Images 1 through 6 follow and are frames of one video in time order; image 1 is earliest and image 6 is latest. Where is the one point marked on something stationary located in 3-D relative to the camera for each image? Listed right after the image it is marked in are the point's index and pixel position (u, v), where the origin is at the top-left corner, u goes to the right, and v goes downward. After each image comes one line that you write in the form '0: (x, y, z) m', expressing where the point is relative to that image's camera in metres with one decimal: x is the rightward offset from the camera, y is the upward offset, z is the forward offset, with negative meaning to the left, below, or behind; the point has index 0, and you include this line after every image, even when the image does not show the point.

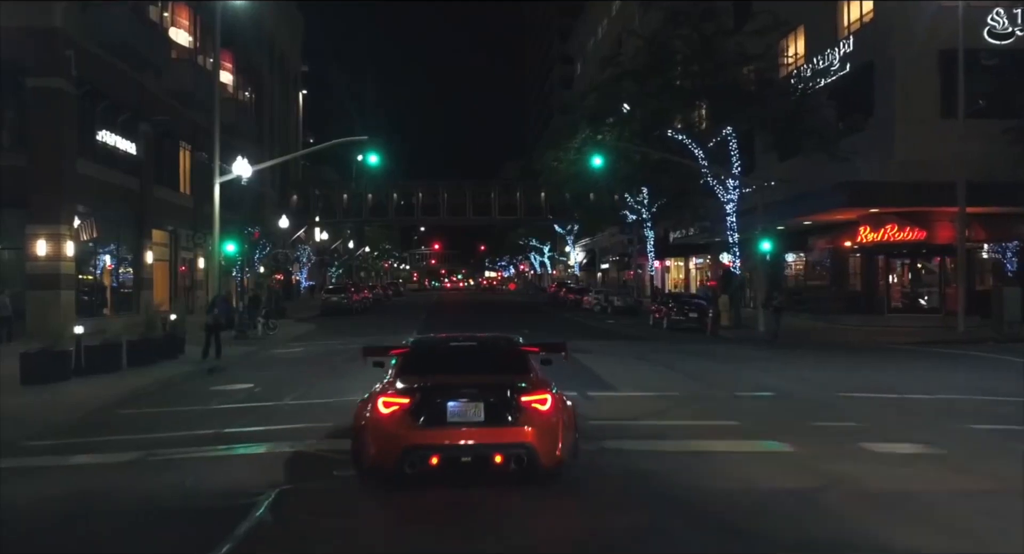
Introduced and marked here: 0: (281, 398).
0: (-5.4, -2.9, +16.4) m
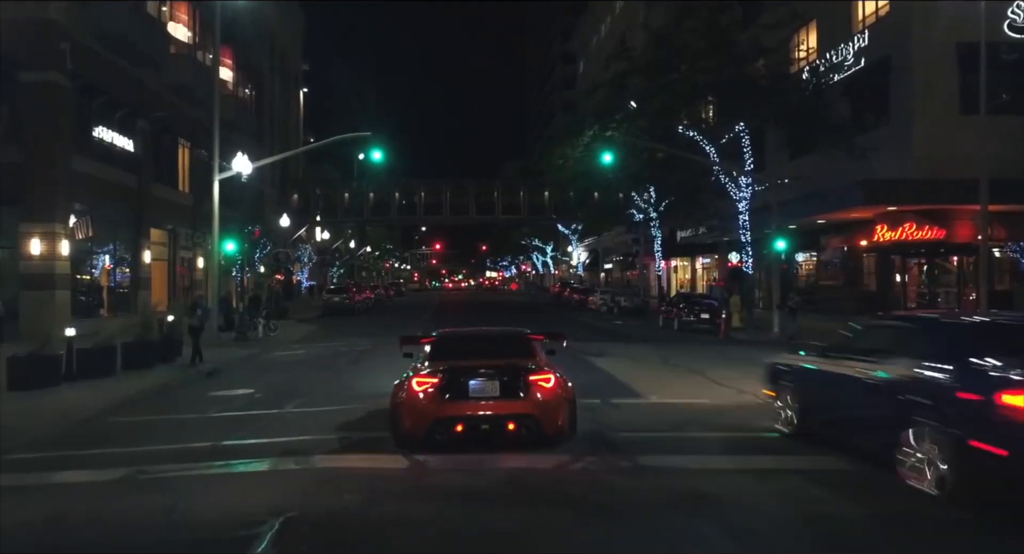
0: (-5.0, -2.8, +15.5) m
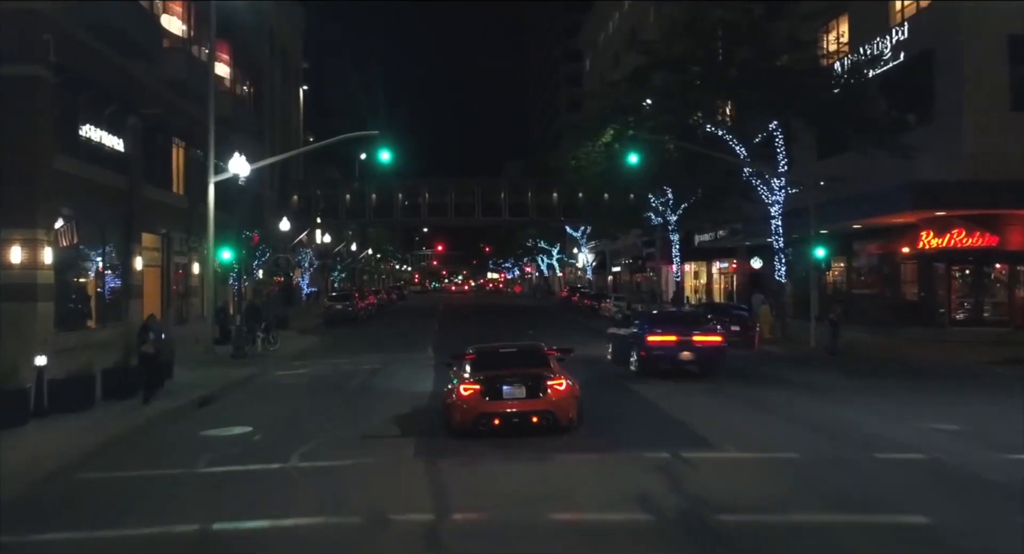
0: (-4.2, -3.3, +13.2) m
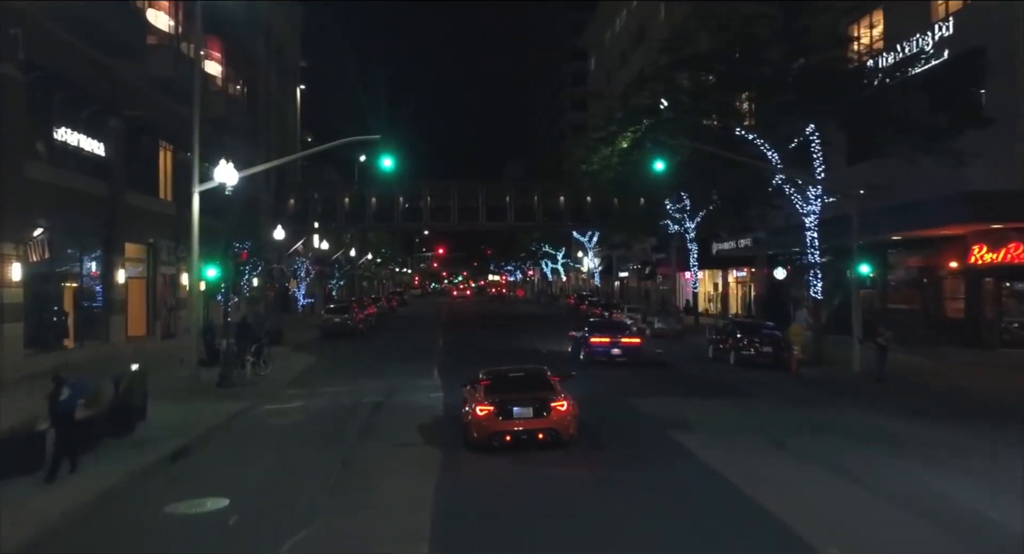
0: (-3.6, -4.0, +10.5) m
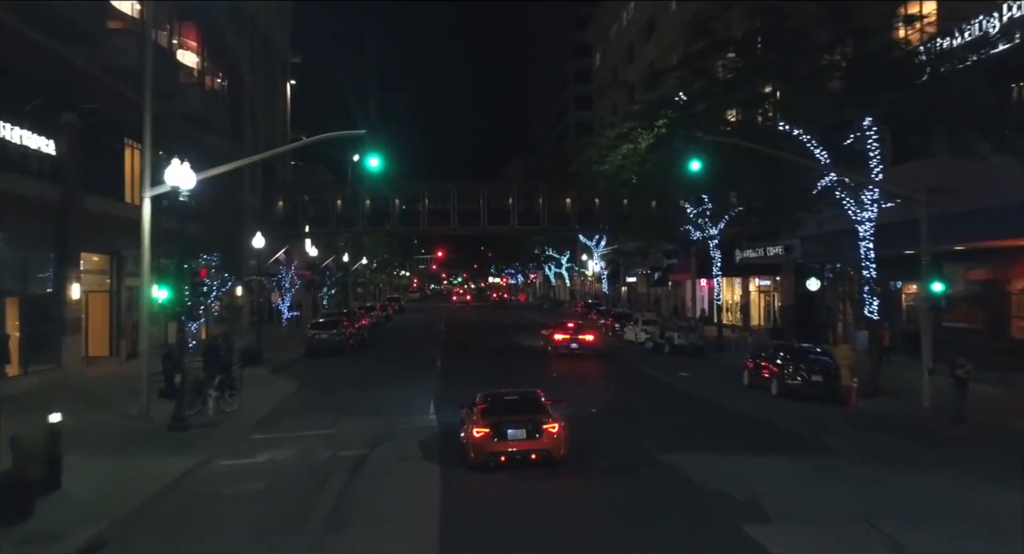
0: (-3.3, -4.7, +6.4) m
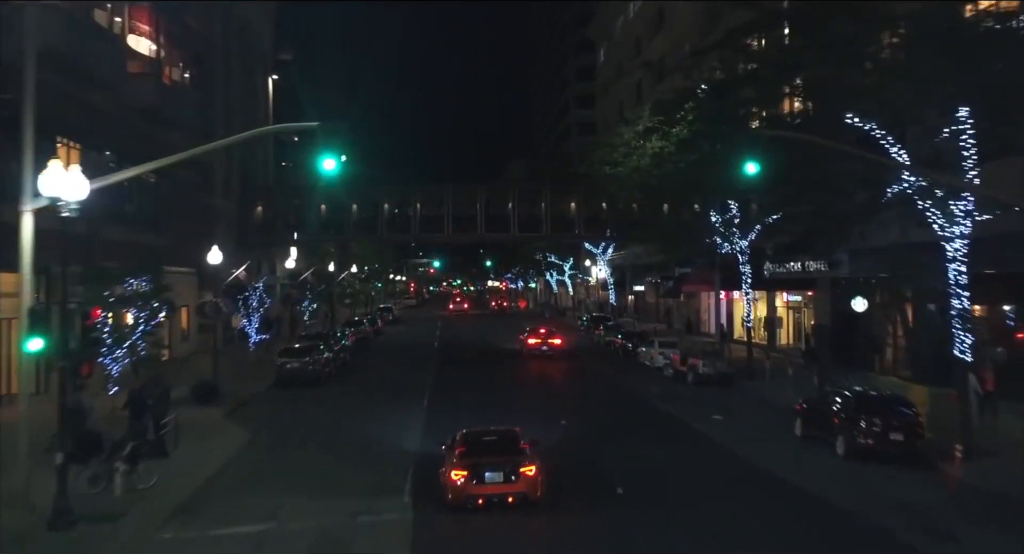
0: (-3.3, -5.6, +1.1) m
